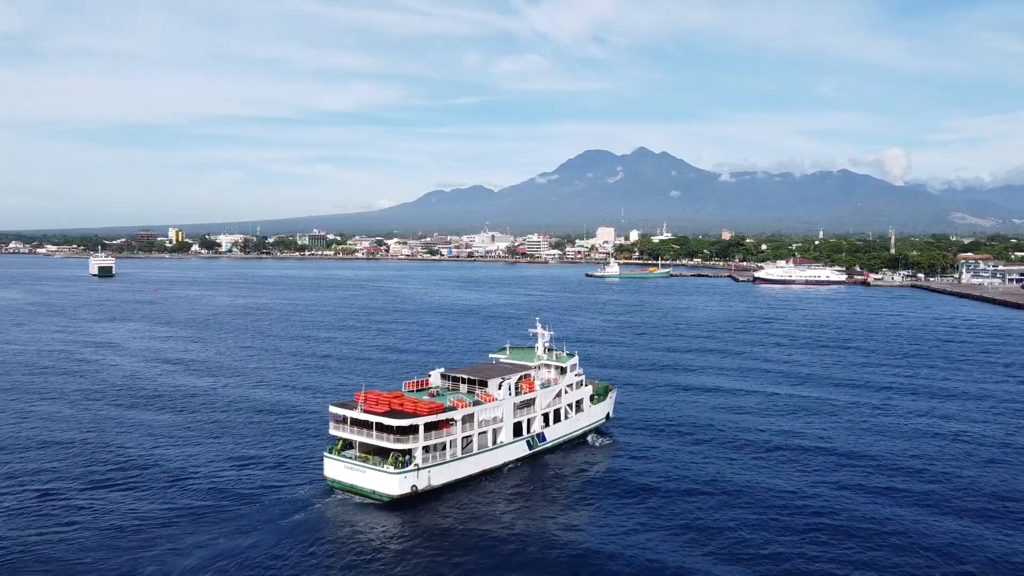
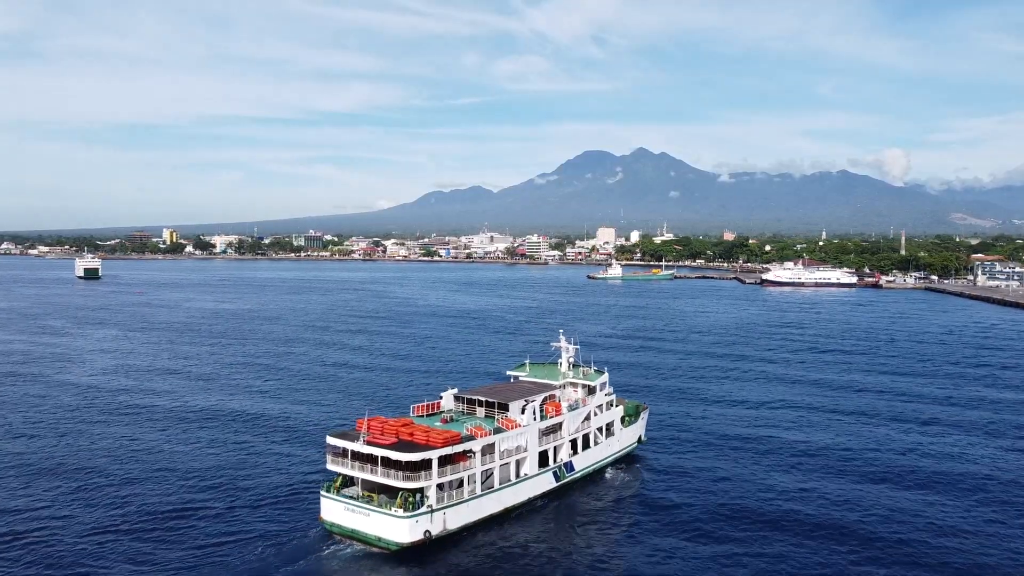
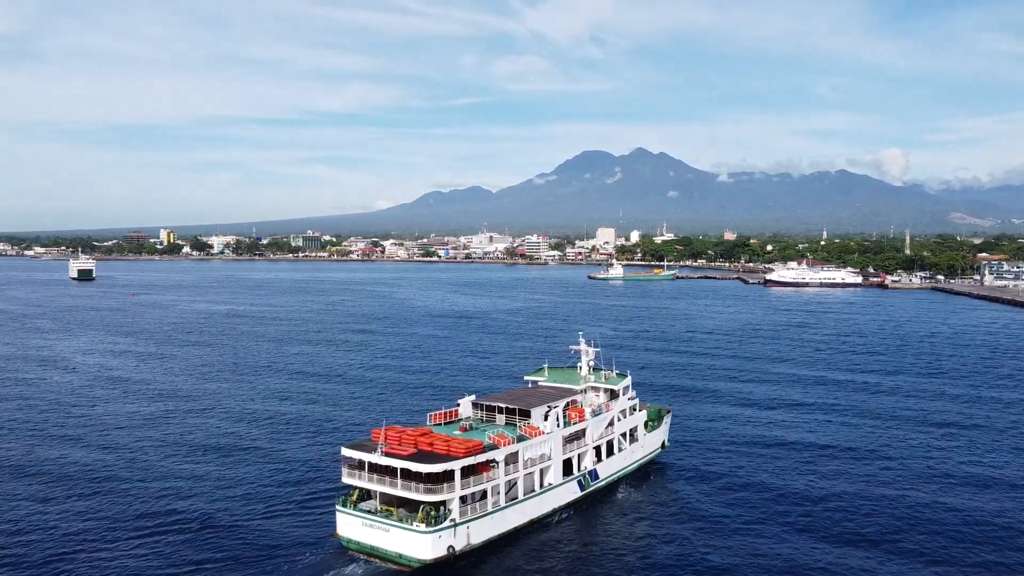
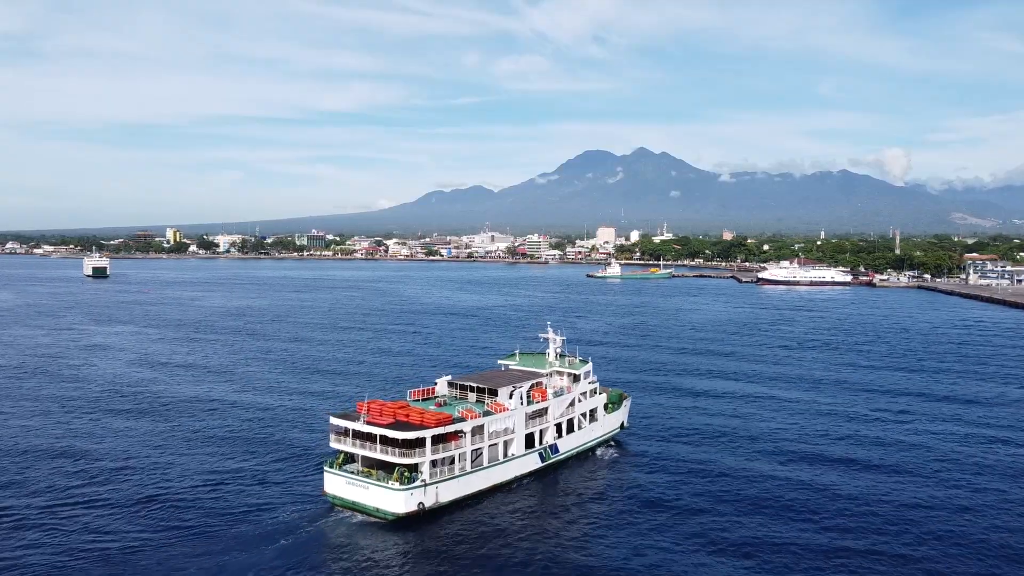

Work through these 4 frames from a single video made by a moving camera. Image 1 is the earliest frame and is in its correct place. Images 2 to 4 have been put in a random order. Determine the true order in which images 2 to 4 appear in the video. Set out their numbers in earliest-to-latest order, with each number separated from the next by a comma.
4, 2, 3
